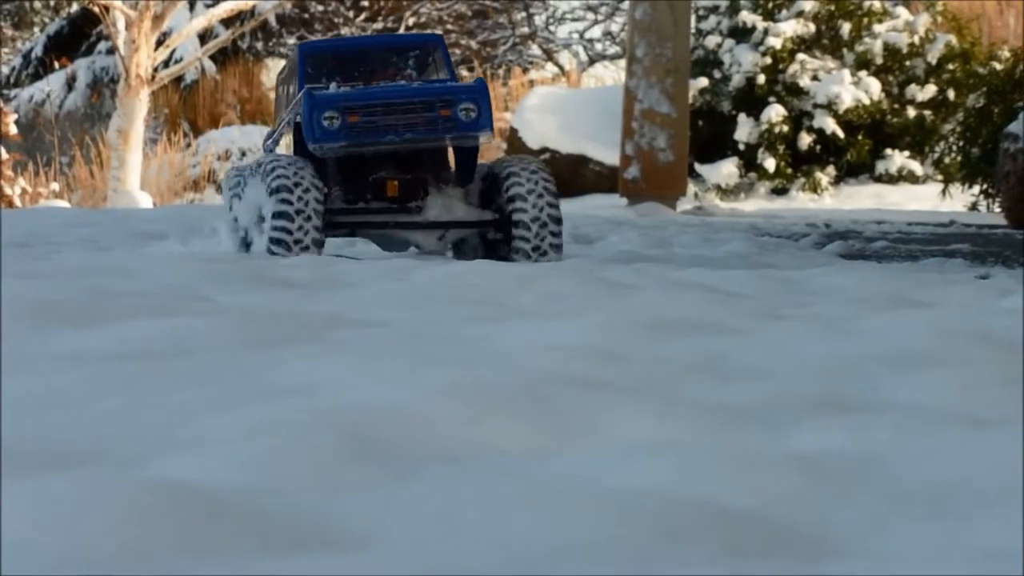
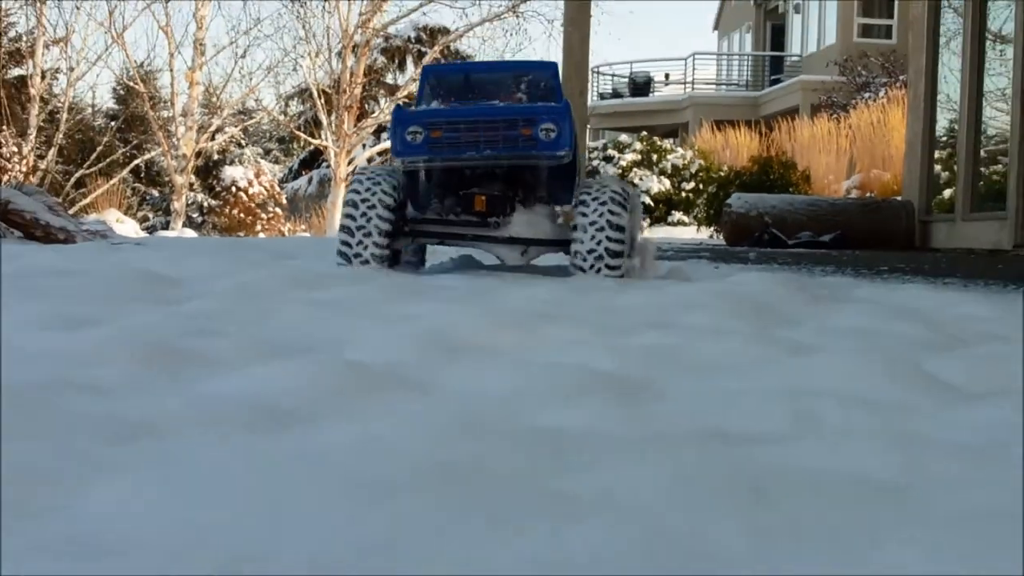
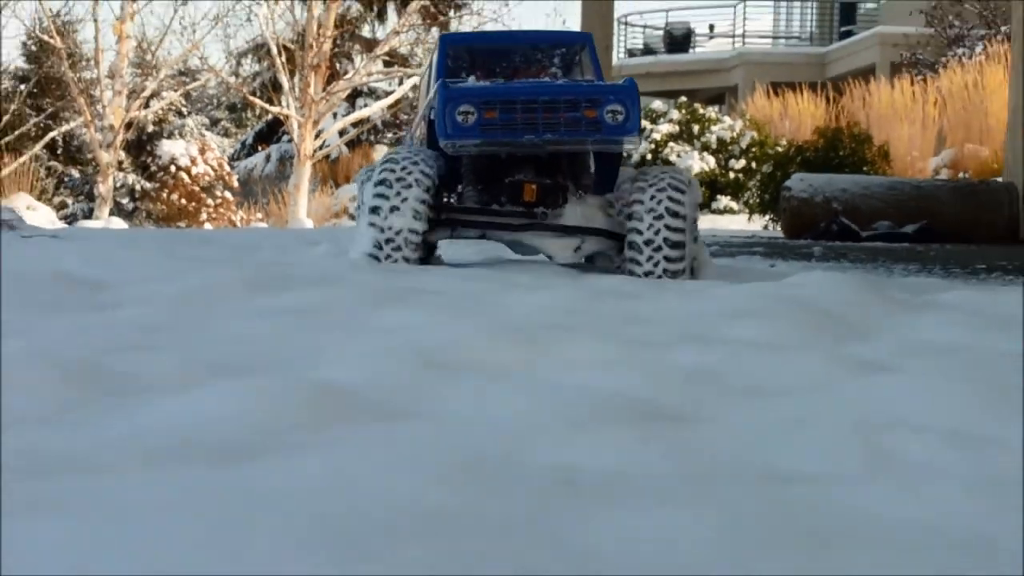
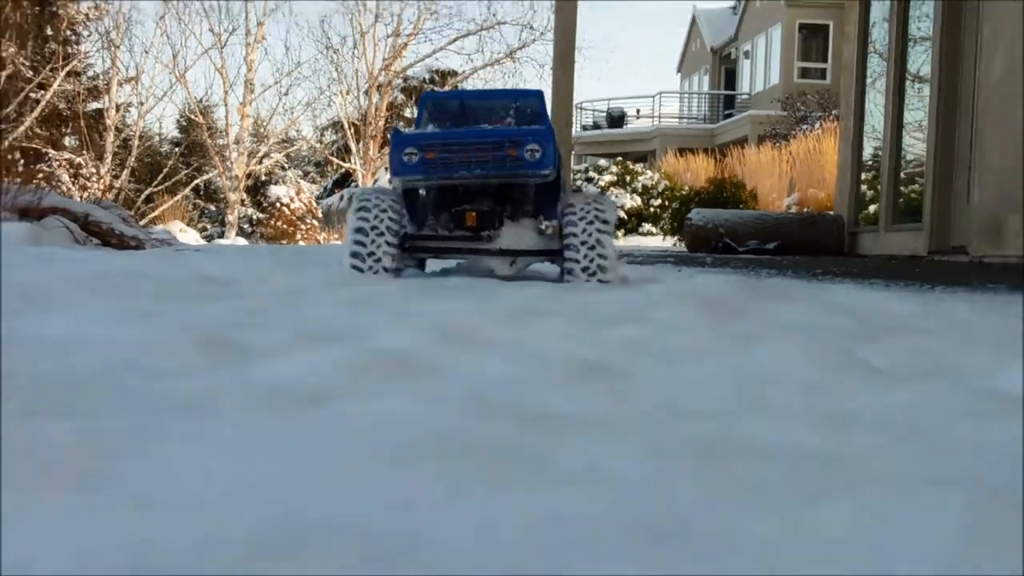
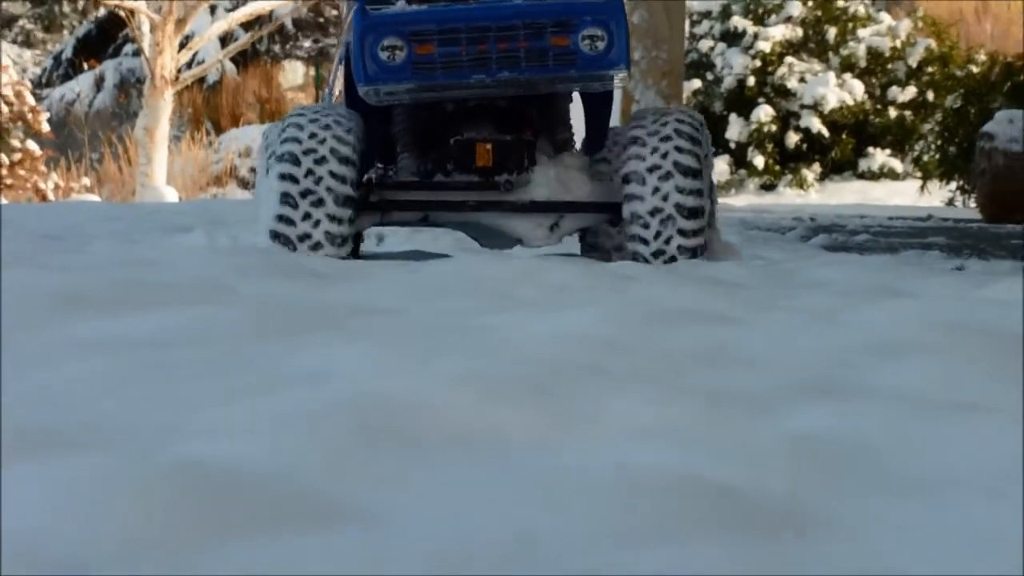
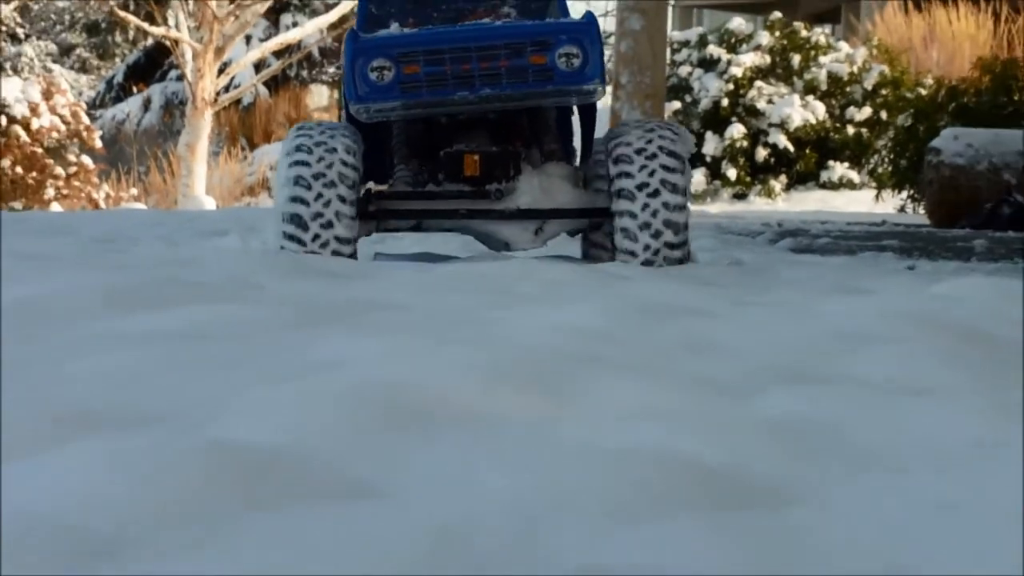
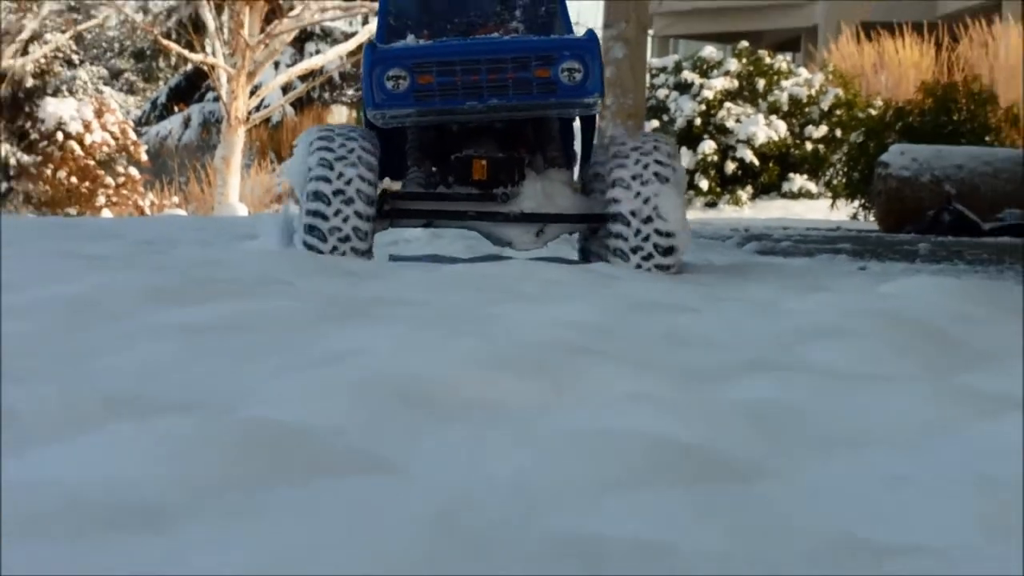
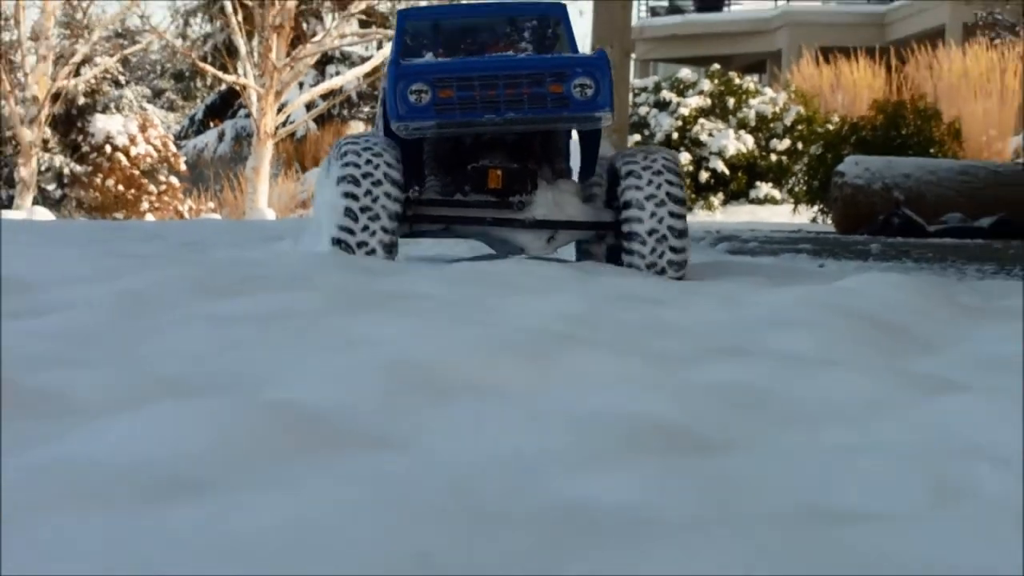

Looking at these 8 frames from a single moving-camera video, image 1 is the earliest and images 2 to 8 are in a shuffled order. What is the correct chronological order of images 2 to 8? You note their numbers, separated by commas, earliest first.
5, 6, 7, 8, 3, 2, 4
